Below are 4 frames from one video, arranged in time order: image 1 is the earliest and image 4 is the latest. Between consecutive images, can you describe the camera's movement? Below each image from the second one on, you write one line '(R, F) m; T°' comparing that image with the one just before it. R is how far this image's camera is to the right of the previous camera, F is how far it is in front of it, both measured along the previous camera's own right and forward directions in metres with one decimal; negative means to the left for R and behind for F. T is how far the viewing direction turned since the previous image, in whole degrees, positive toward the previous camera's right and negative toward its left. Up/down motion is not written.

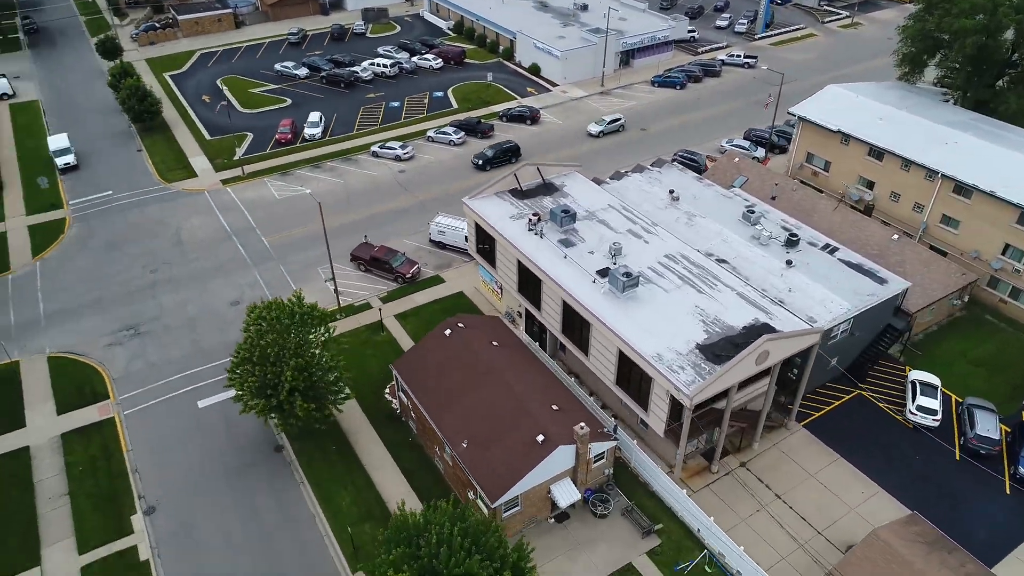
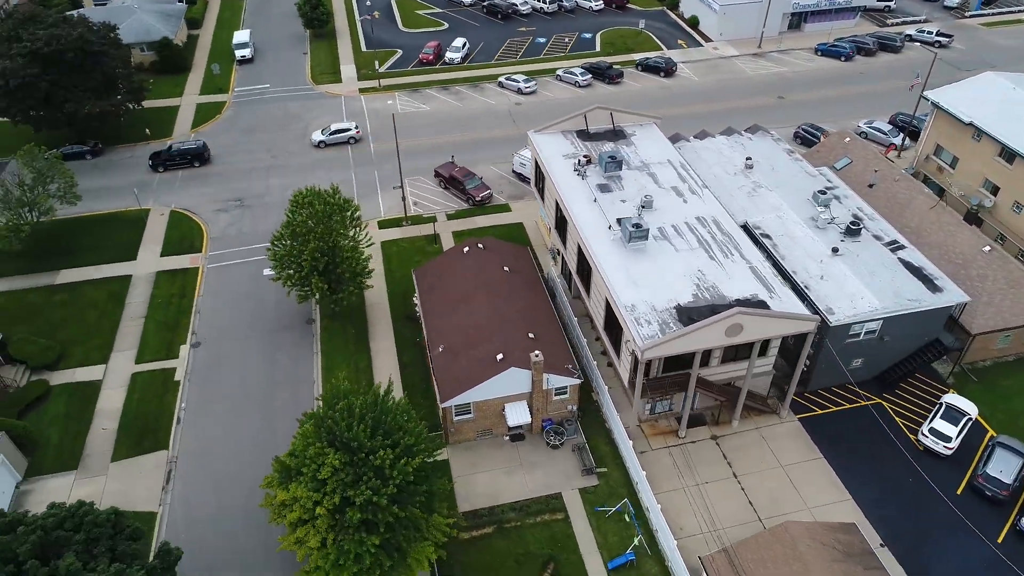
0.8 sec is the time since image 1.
(+8.2, -0.4) m; -15°
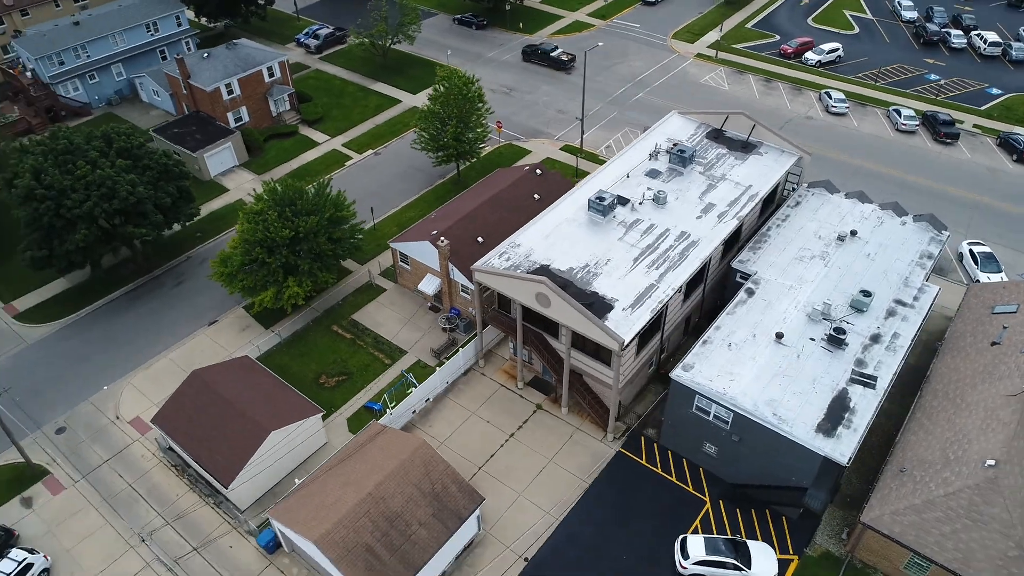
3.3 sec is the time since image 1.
(+23.7, +4.3) m; -37°
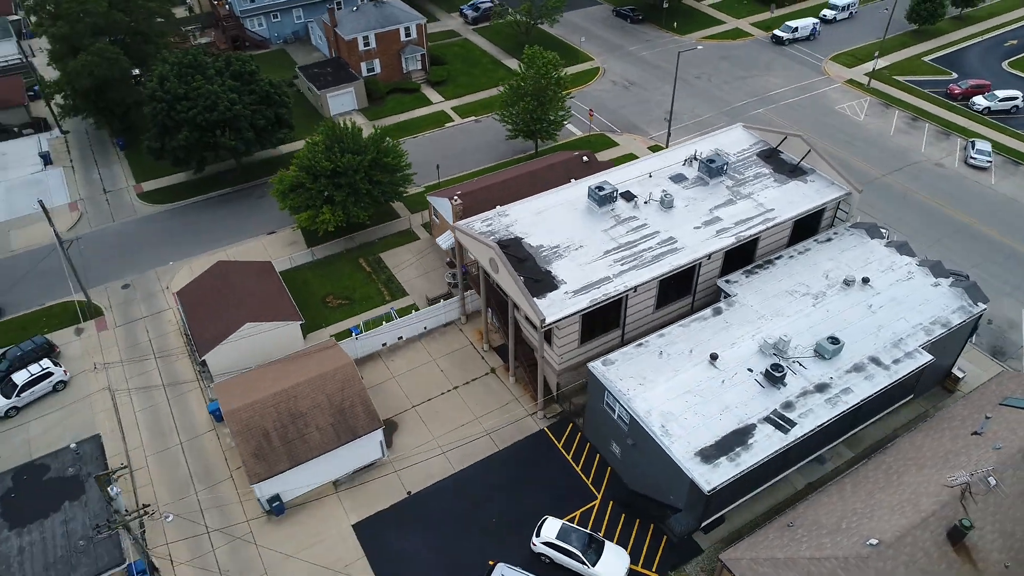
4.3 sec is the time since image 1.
(+9.9, -0.1) m; -16°
